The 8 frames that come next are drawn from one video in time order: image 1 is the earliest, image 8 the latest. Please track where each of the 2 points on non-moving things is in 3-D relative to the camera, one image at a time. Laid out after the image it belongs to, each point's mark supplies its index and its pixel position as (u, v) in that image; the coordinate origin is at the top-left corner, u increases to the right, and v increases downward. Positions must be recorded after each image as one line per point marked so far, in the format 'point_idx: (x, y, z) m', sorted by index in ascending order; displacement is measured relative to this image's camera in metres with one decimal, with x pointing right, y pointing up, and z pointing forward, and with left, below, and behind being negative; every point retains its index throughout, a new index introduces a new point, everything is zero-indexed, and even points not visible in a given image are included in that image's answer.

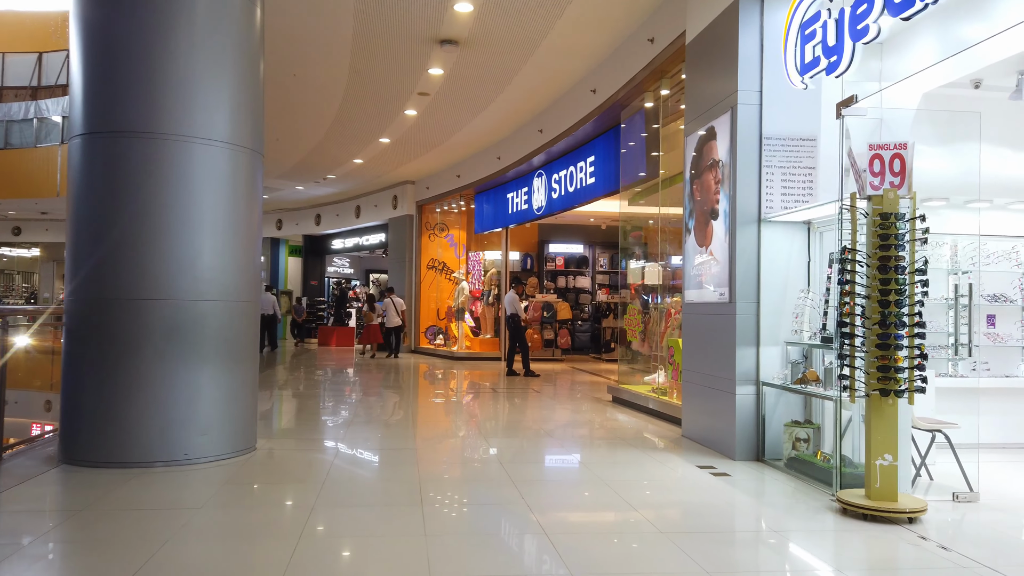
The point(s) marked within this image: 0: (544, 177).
0: (+0.3, +1.2, +8.2) m
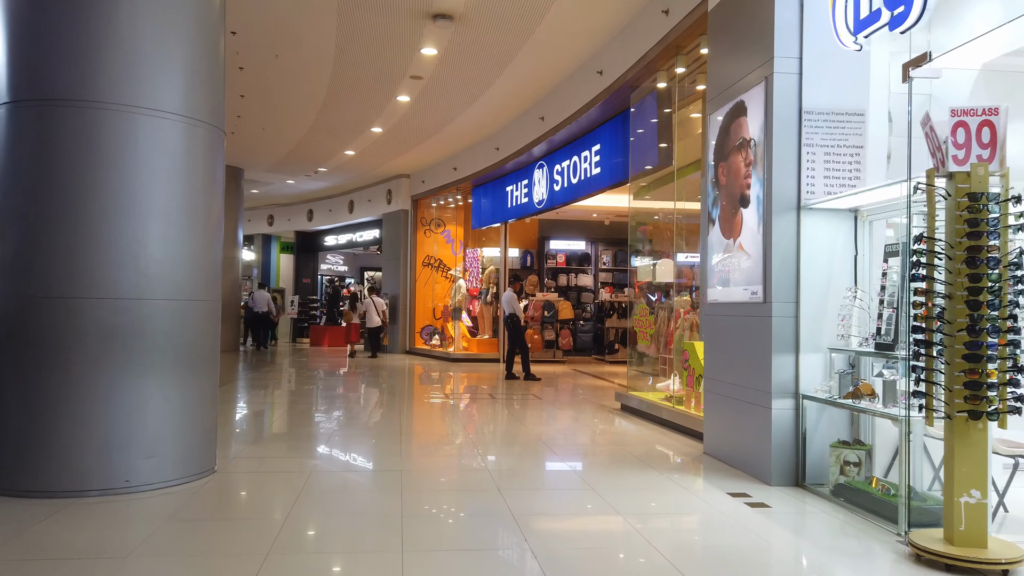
0: (+0.3, +1.2, +7.7) m
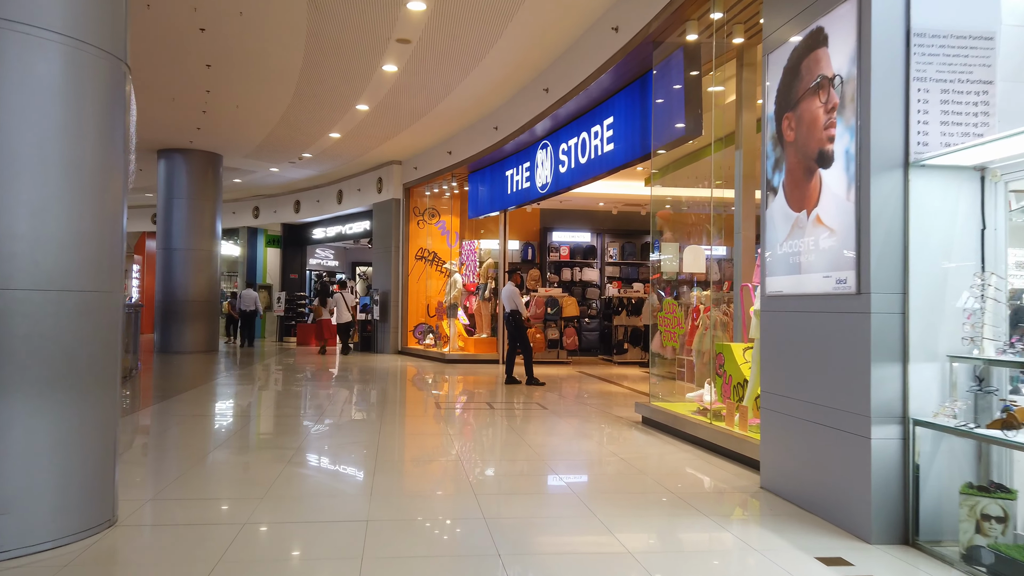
0: (+0.3, +1.3, +6.9) m
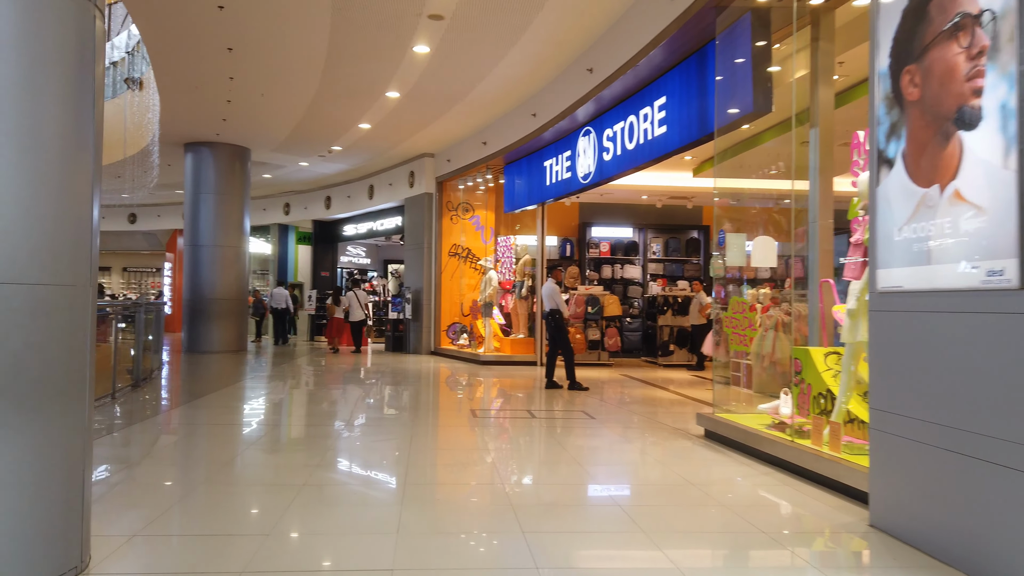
0: (+0.7, +1.3, +6.4) m
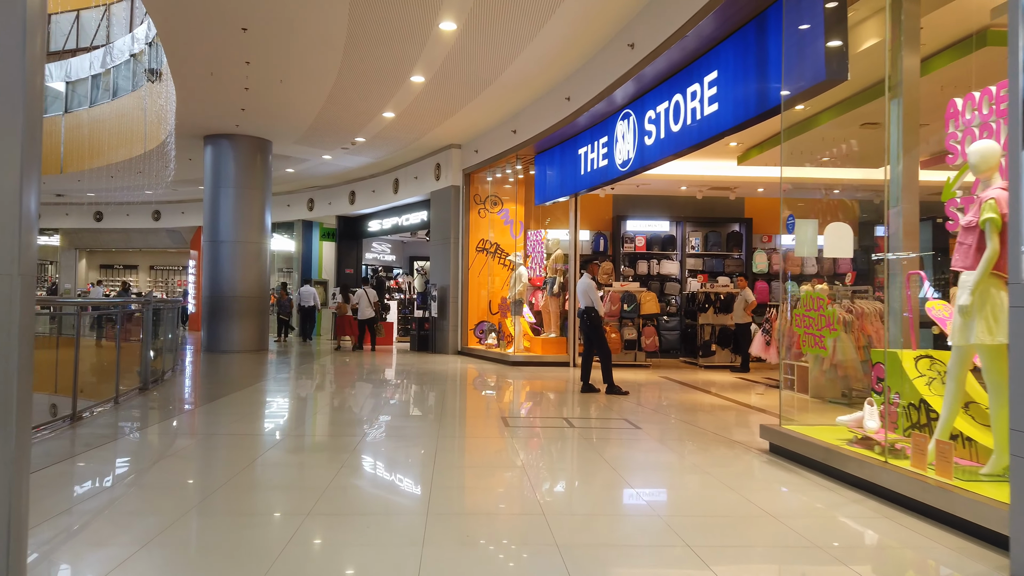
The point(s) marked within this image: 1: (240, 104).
0: (+0.9, +1.3, +5.9) m
1: (-2.9, +1.9, +8.0) m
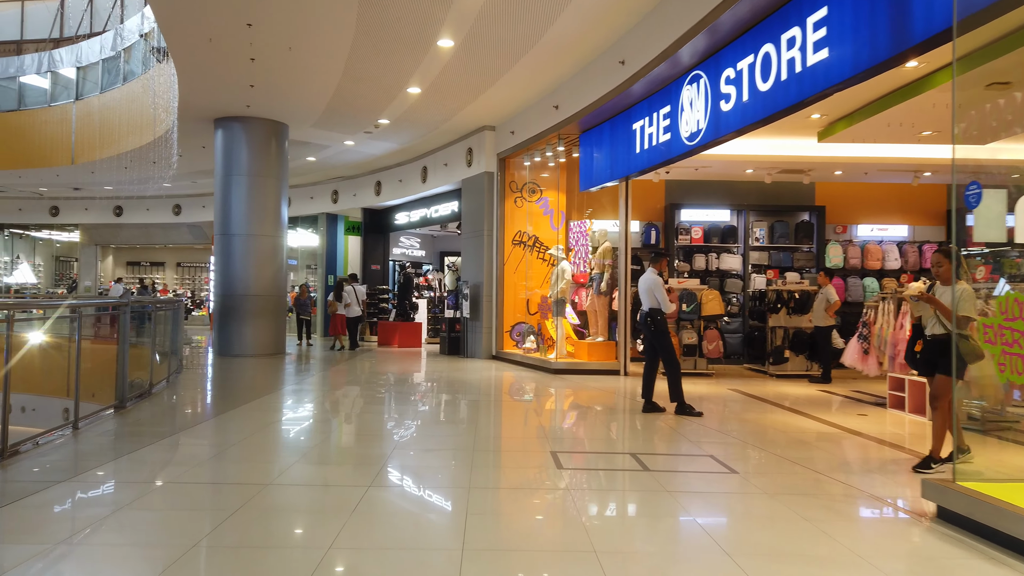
0: (+1.2, +1.3, +4.9) m
1: (-2.5, +2.0, +7.2) m
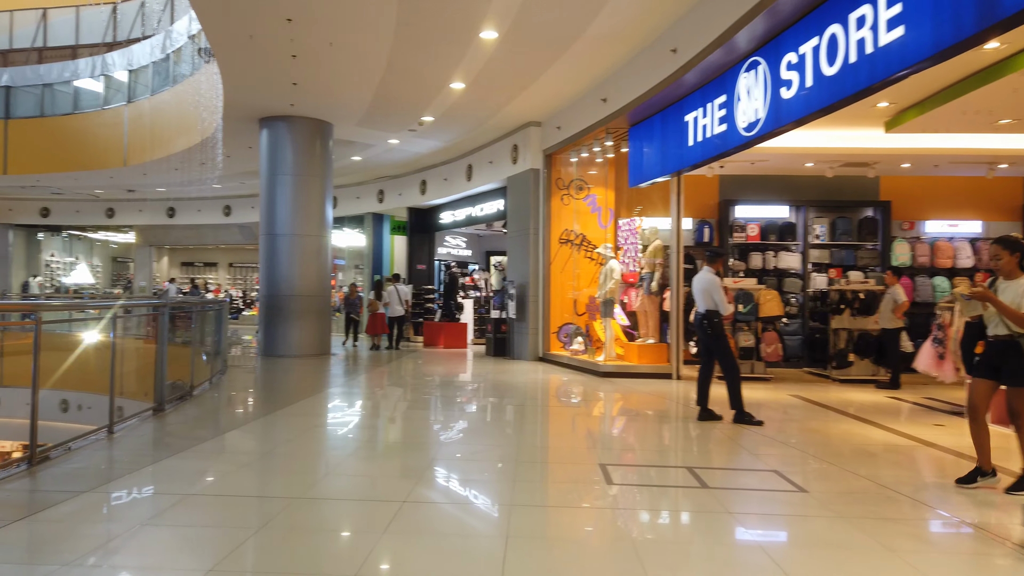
0: (+1.5, +1.3, +4.6) m
1: (-2.1, +2.0, +7.1) m
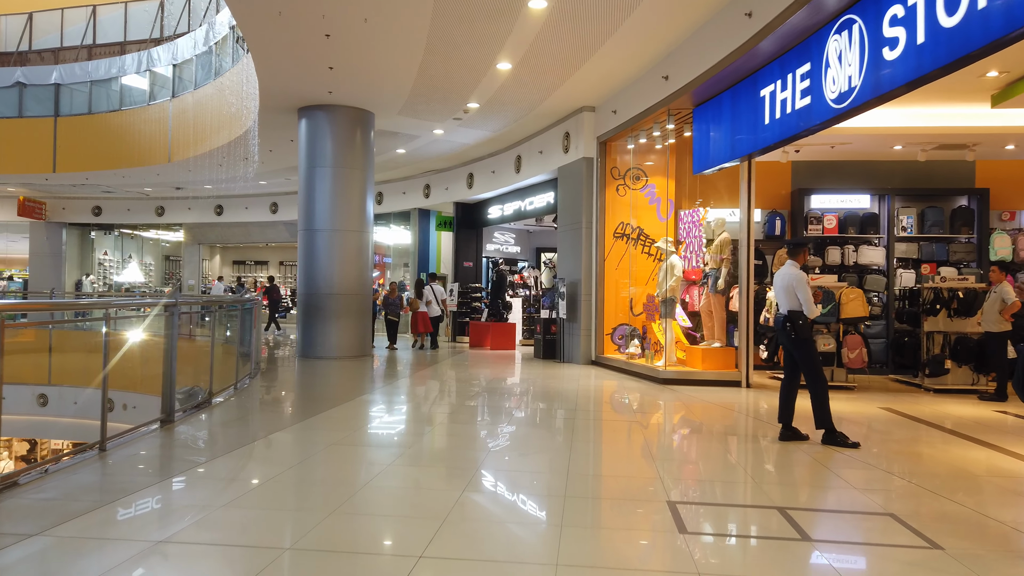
0: (+1.8, +1.4, +3.9) m
1: (-1.6, +2.0, +6.6) m
